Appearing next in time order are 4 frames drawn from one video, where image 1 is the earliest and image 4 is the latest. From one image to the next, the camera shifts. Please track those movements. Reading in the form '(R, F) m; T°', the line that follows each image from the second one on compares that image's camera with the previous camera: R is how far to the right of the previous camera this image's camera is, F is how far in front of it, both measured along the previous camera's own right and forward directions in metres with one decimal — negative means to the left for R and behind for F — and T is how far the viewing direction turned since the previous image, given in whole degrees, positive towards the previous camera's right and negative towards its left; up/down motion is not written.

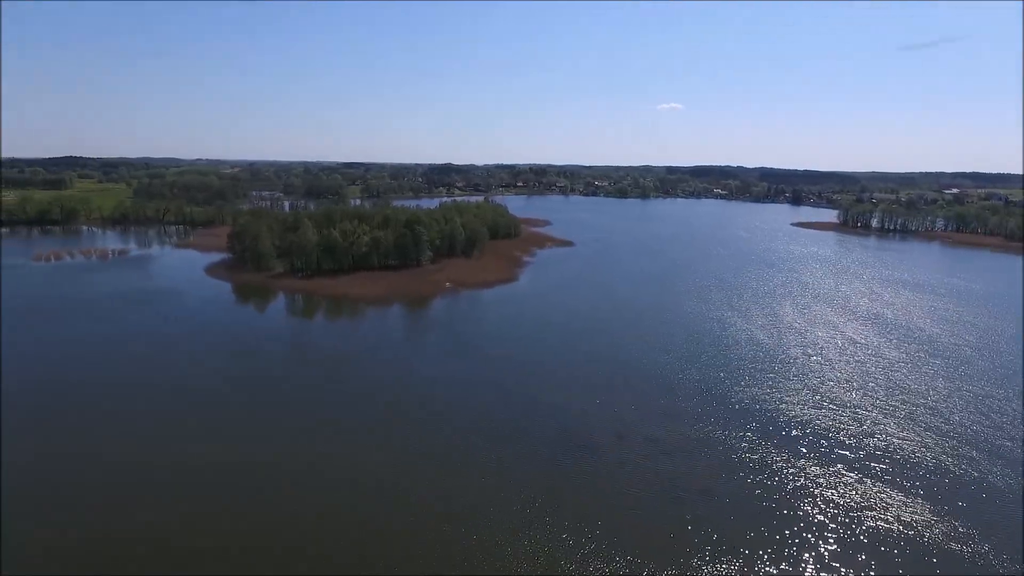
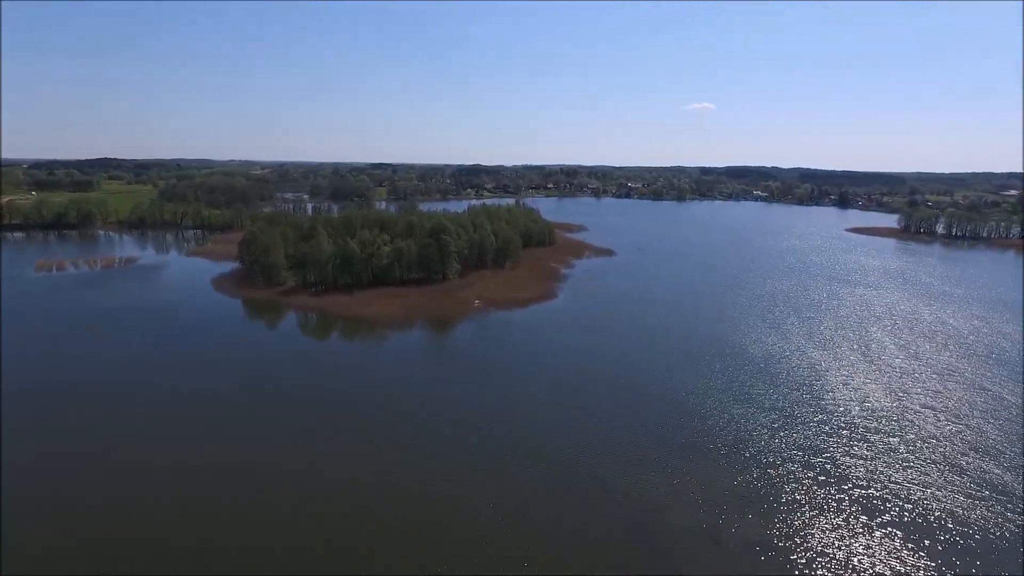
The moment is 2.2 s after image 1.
(-0.2, +1.9) m; -3°
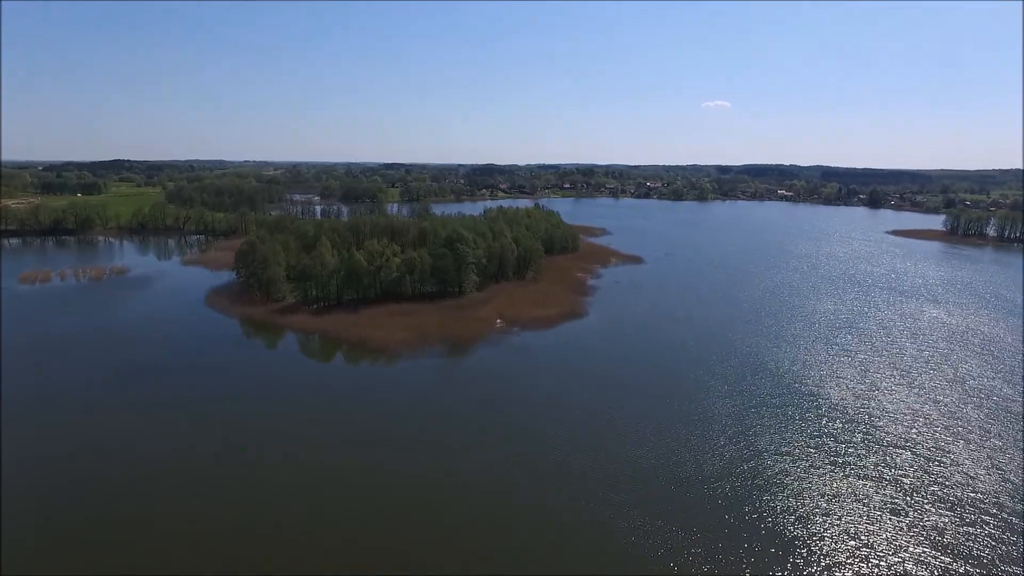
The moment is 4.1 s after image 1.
(-0.3, +1.6) m; -1°
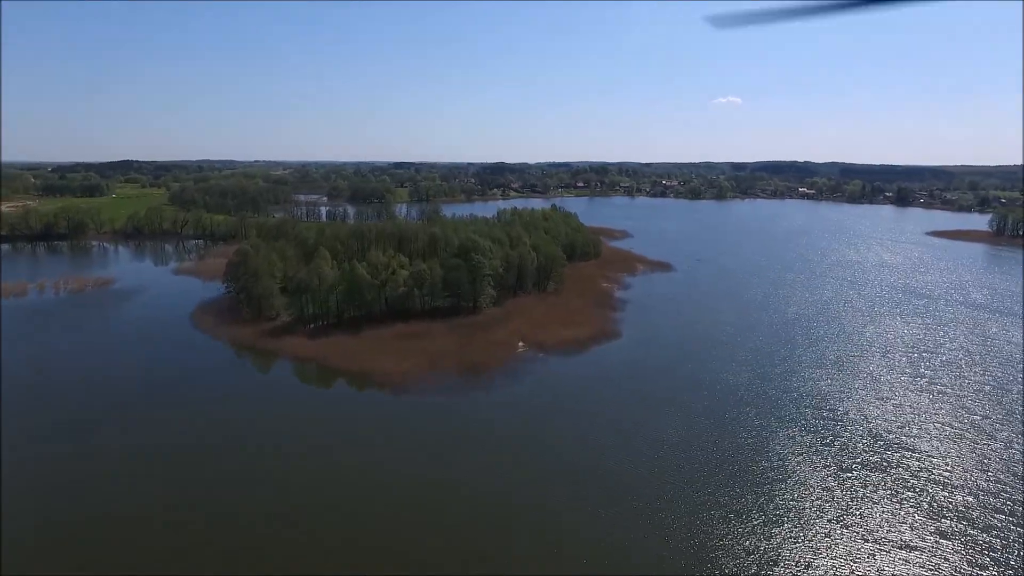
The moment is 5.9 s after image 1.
(-0.2, +1.6) m; -1°
